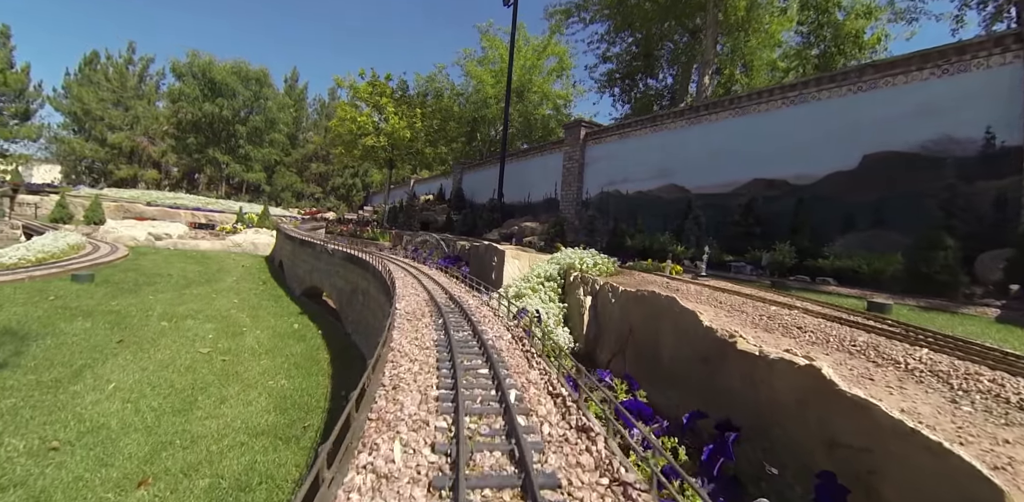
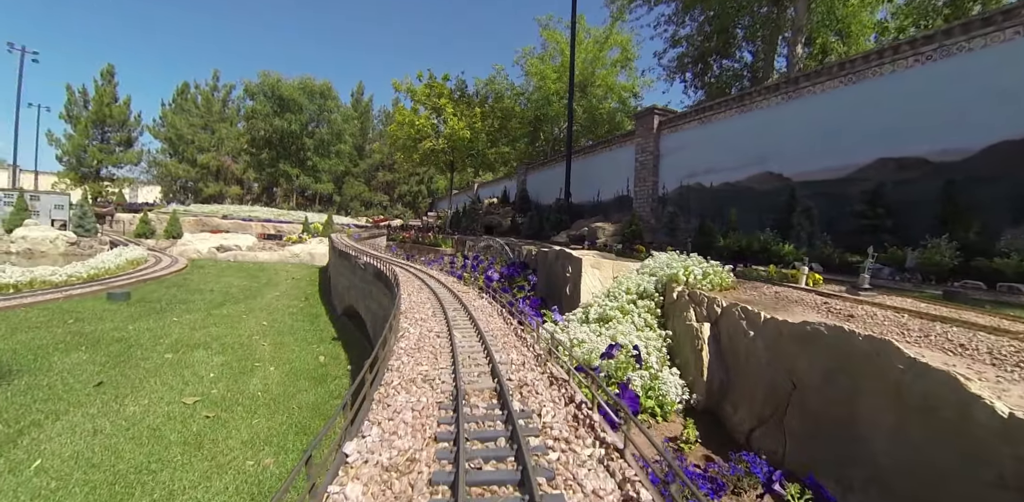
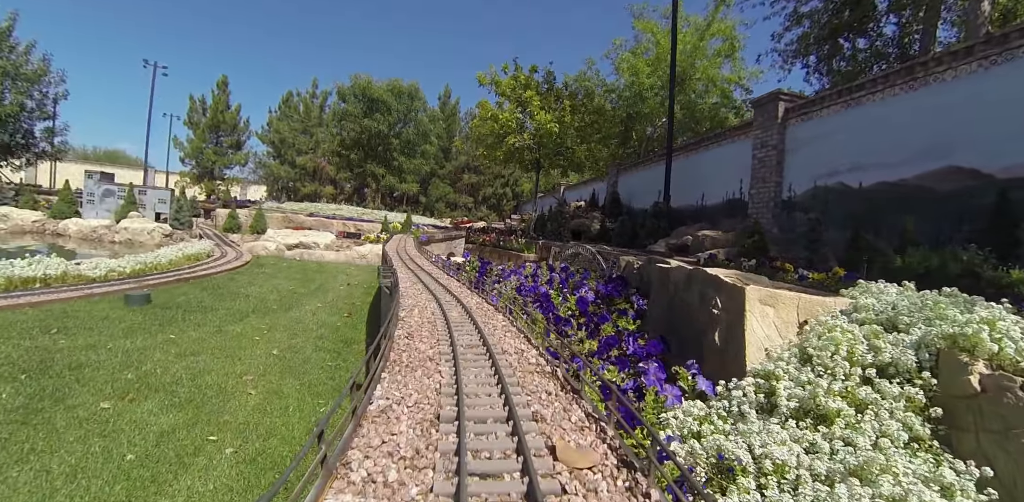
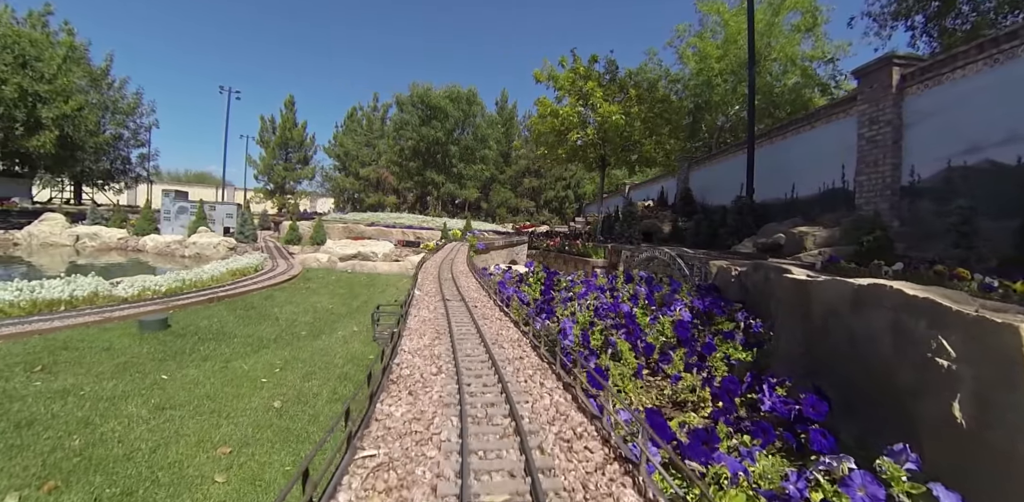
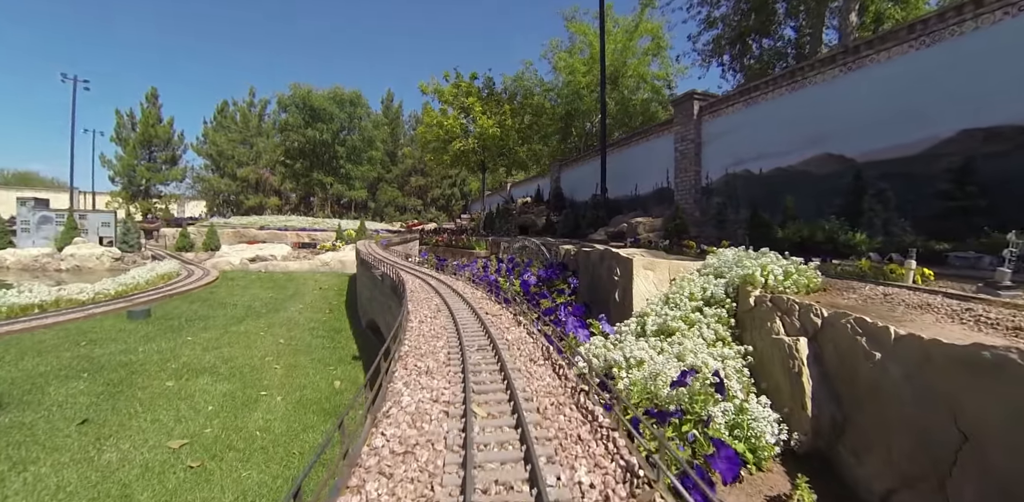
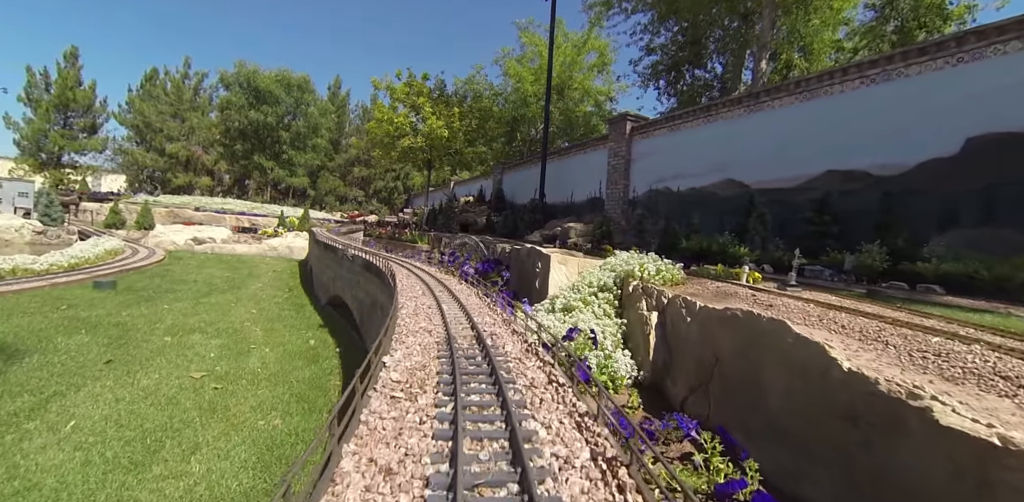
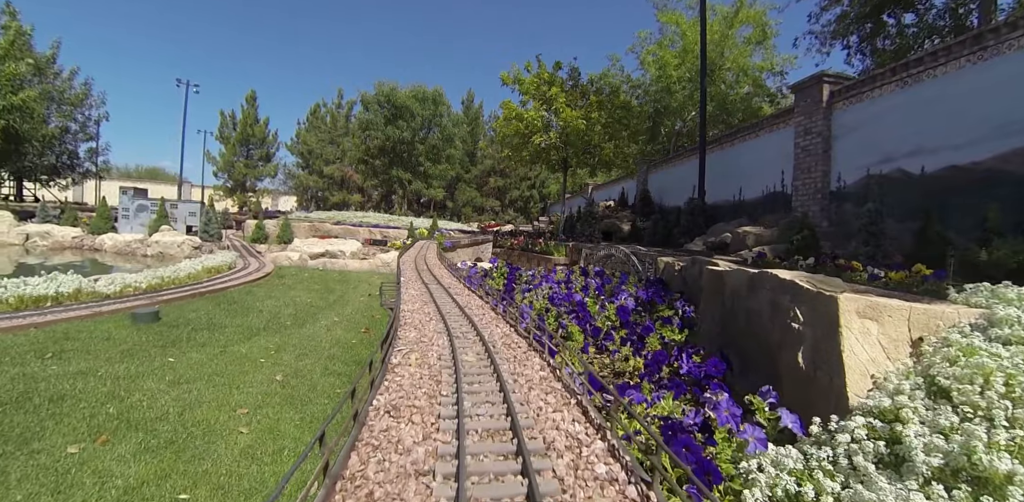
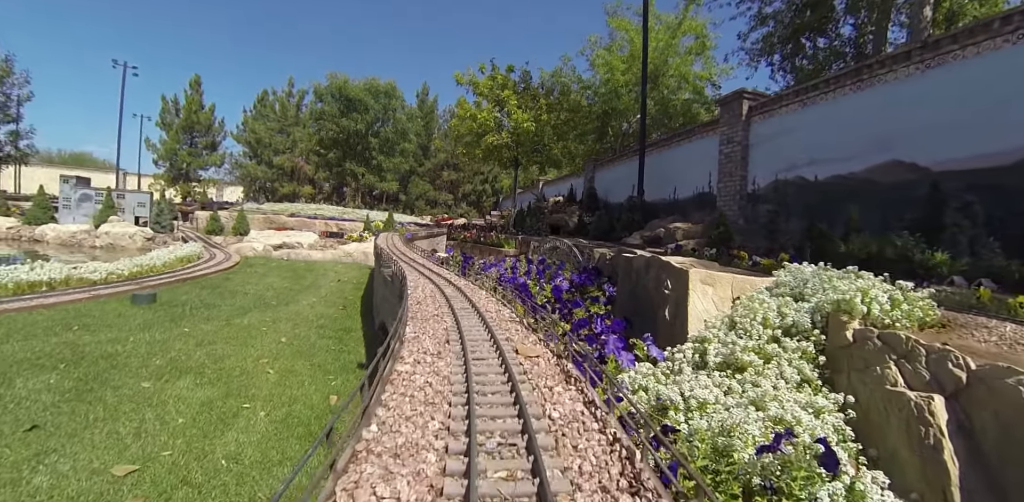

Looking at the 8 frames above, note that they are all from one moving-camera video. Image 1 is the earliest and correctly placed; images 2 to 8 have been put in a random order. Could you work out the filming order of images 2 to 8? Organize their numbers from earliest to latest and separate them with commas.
6, 2, 5, 8, 3, 7, 4
